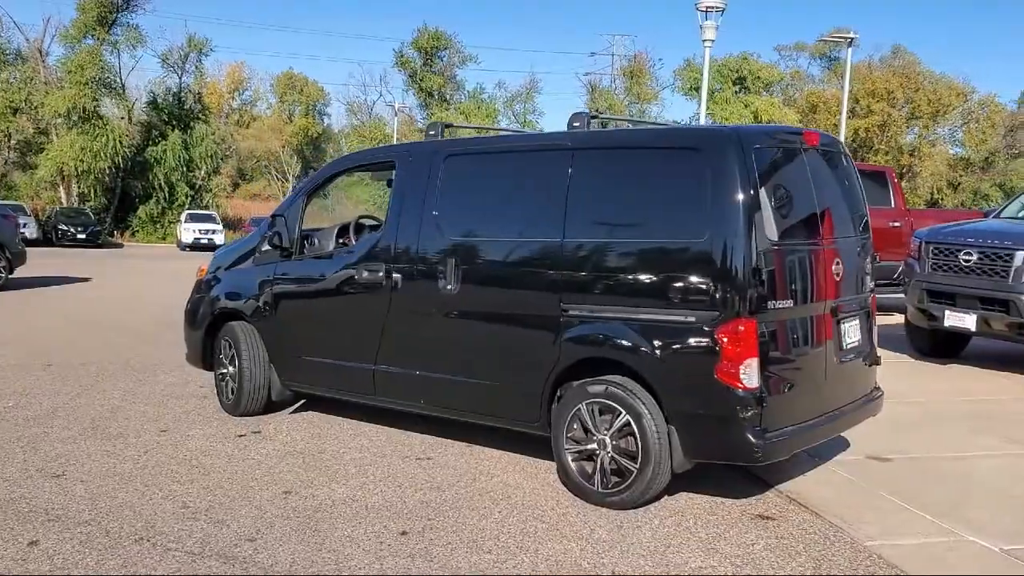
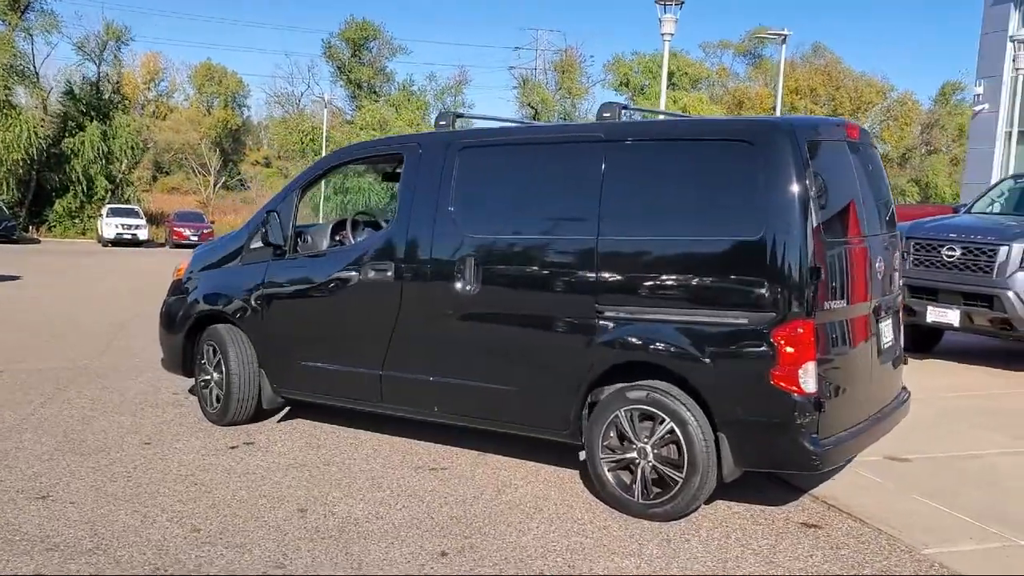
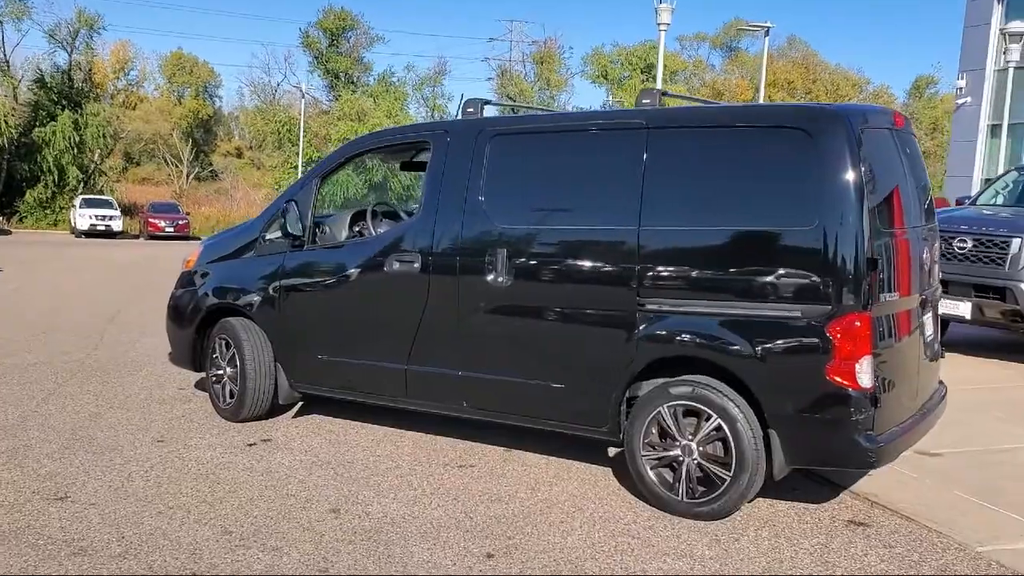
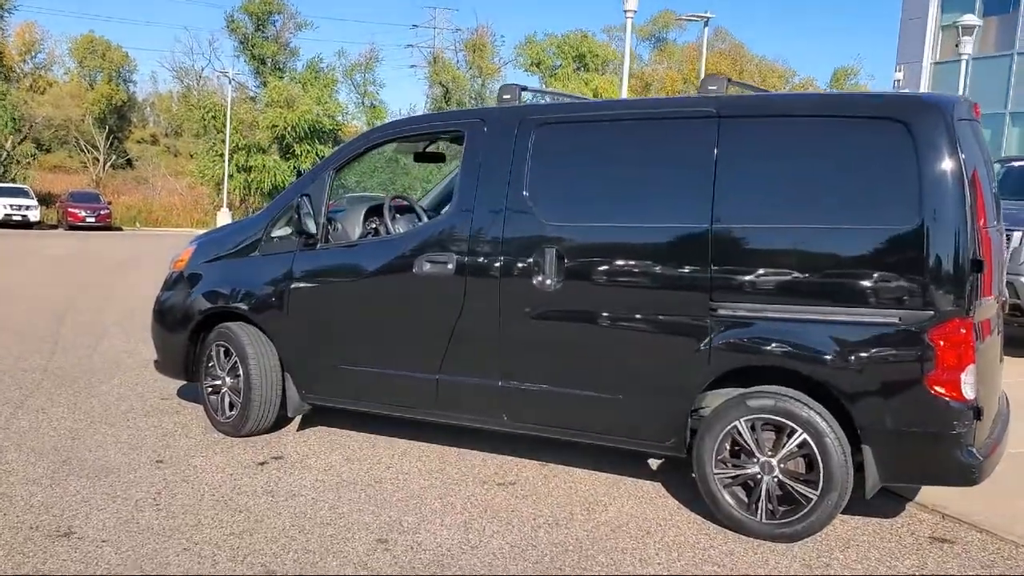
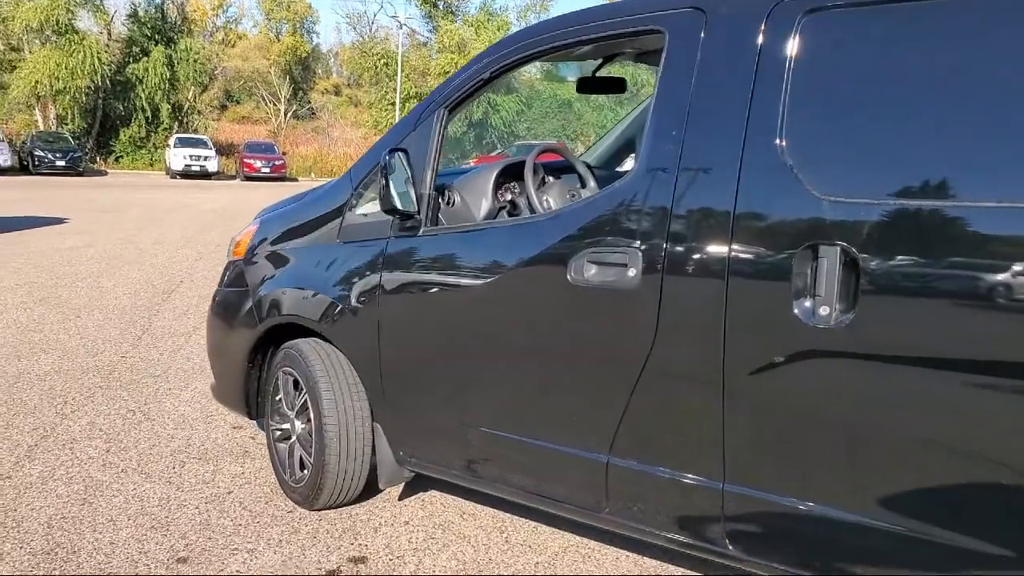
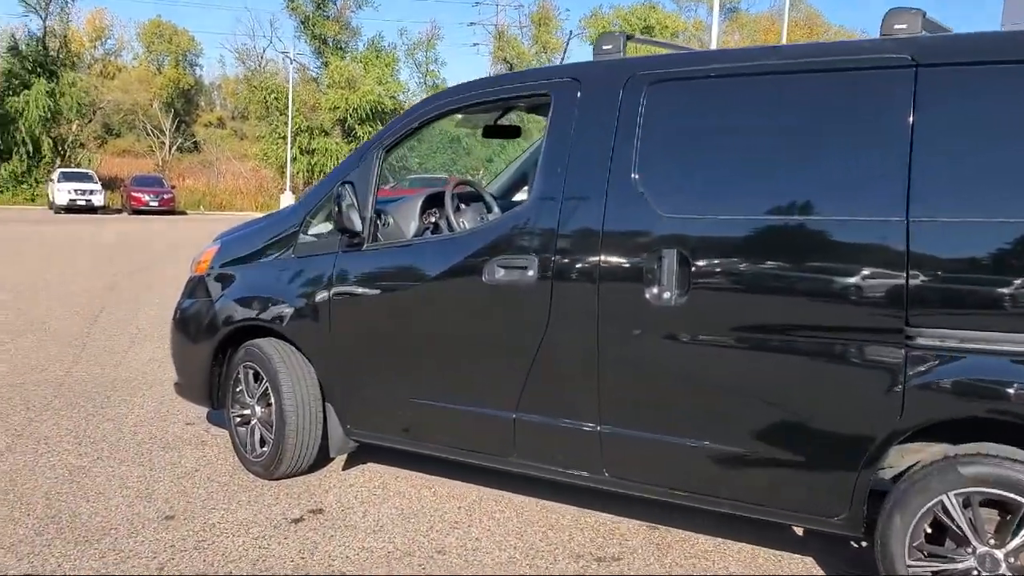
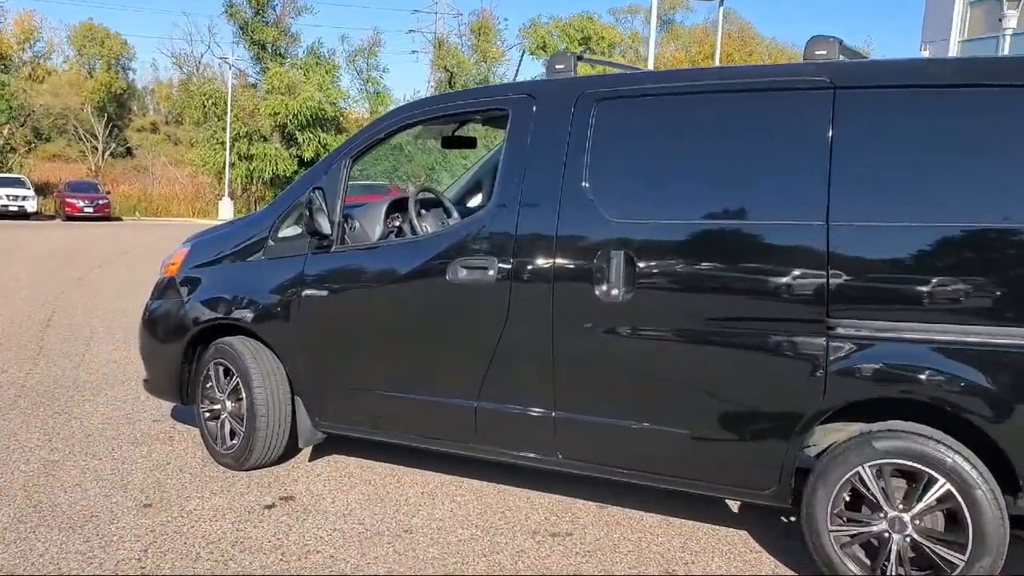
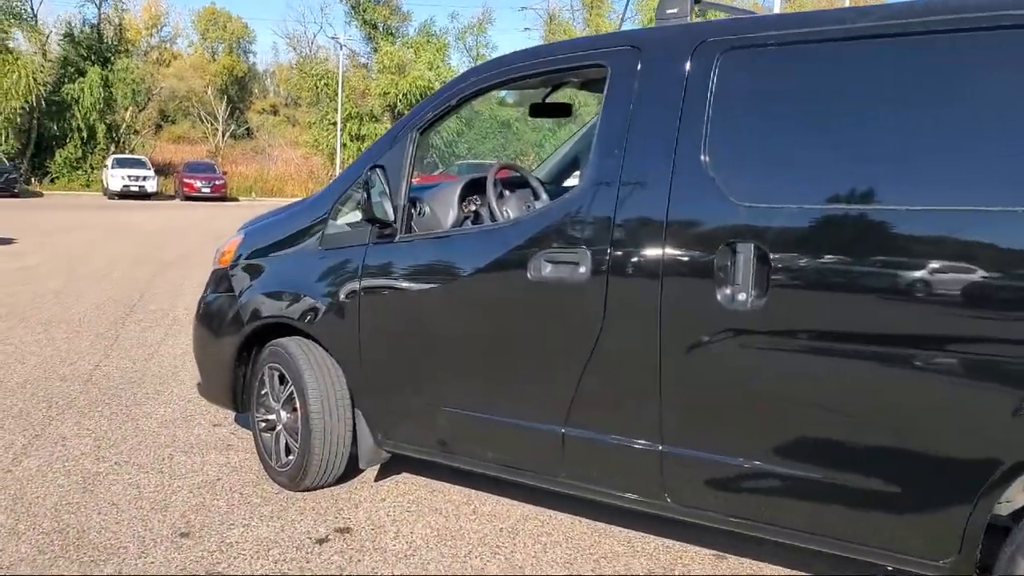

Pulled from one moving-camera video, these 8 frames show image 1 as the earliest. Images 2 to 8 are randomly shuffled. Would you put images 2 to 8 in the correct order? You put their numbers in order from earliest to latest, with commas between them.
2, 3, 4, 7, 6, 8, 5
